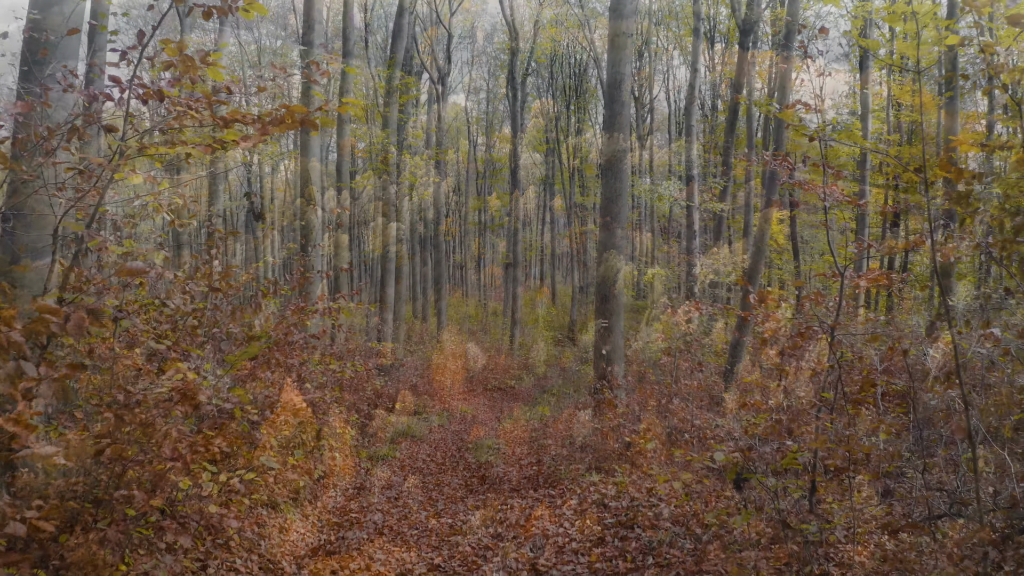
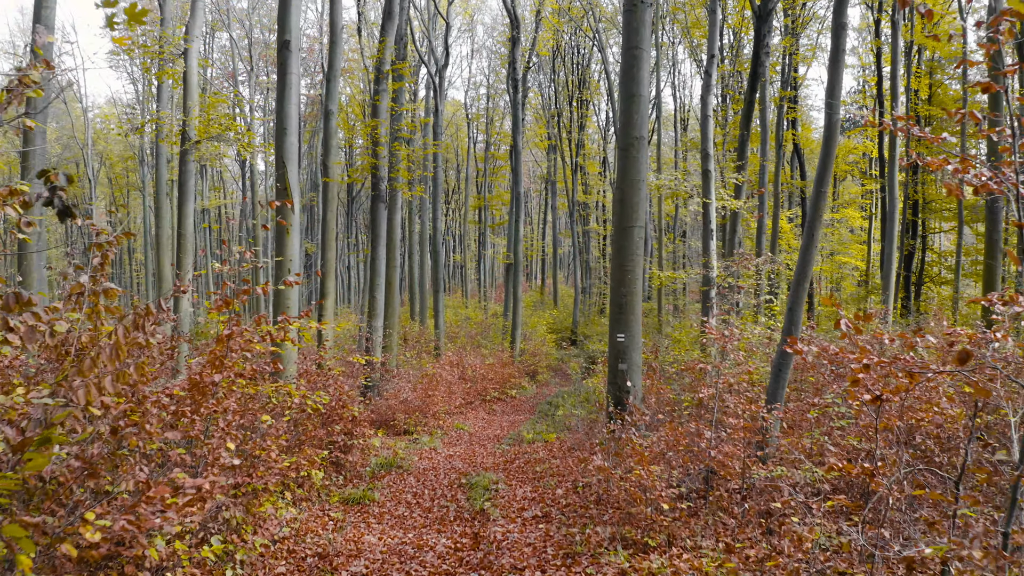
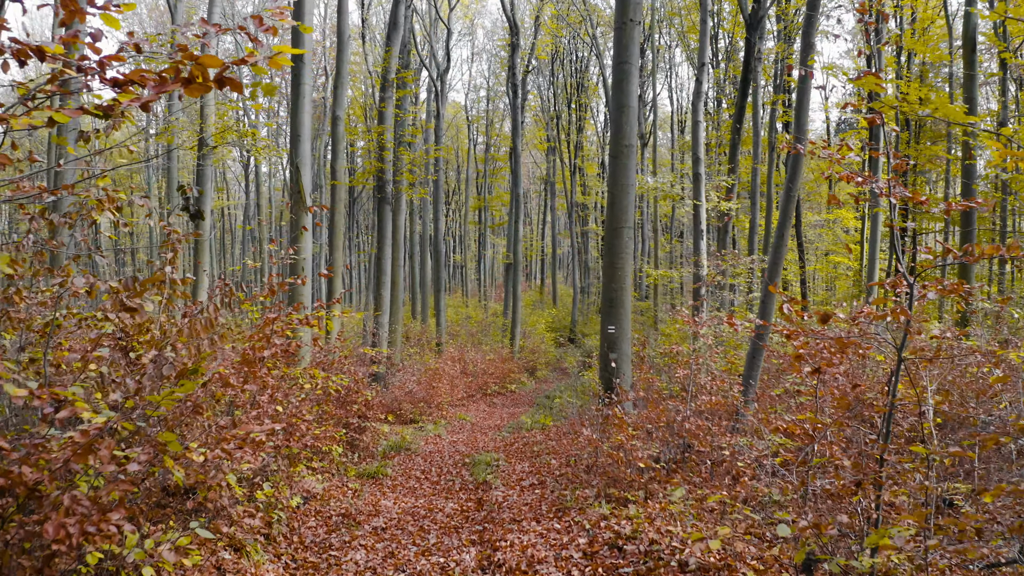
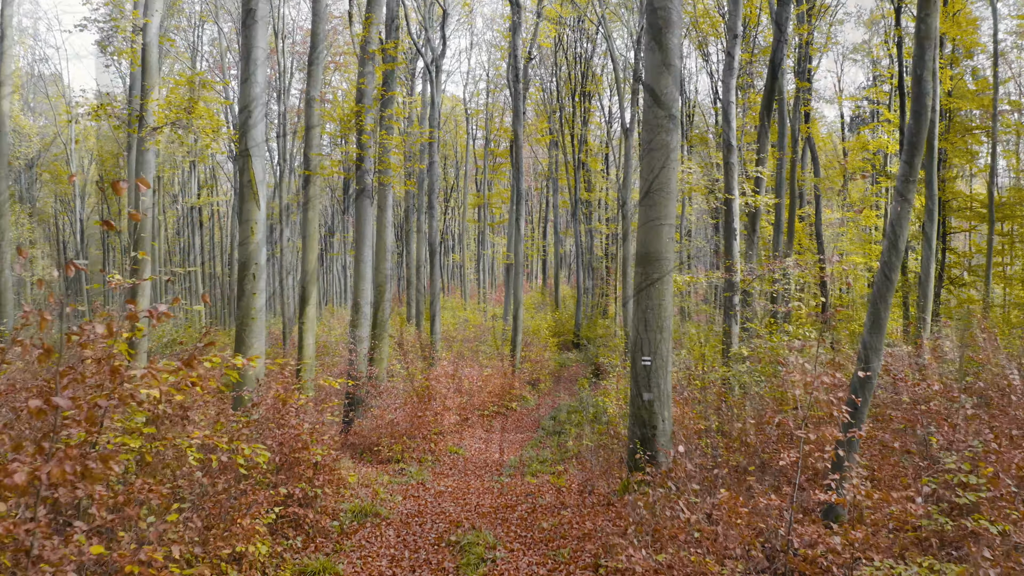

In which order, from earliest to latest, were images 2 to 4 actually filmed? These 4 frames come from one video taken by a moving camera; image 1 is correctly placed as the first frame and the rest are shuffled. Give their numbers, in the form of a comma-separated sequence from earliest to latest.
3, 2, 4
